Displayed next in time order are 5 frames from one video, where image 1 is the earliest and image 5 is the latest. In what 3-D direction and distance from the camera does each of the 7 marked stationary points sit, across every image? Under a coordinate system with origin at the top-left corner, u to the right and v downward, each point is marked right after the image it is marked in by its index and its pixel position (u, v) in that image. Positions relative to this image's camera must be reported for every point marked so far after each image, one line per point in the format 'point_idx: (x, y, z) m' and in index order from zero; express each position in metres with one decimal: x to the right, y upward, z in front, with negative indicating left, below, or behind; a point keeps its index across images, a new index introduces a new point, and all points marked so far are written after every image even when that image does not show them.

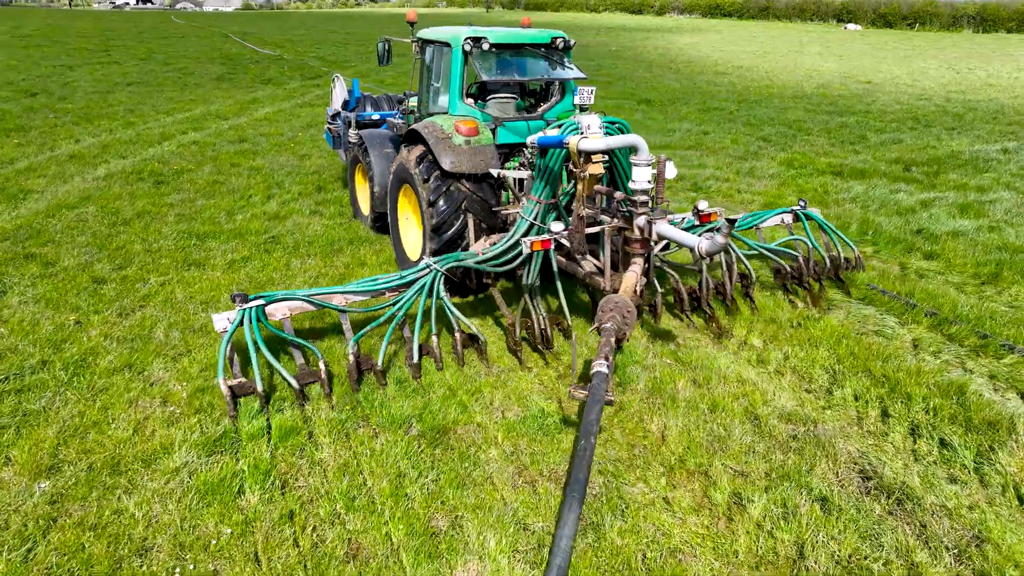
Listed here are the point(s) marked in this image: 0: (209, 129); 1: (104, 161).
0: (-4.0, +2.1, +9.1) m
1: (-4.2, +1.3, +7.2) m
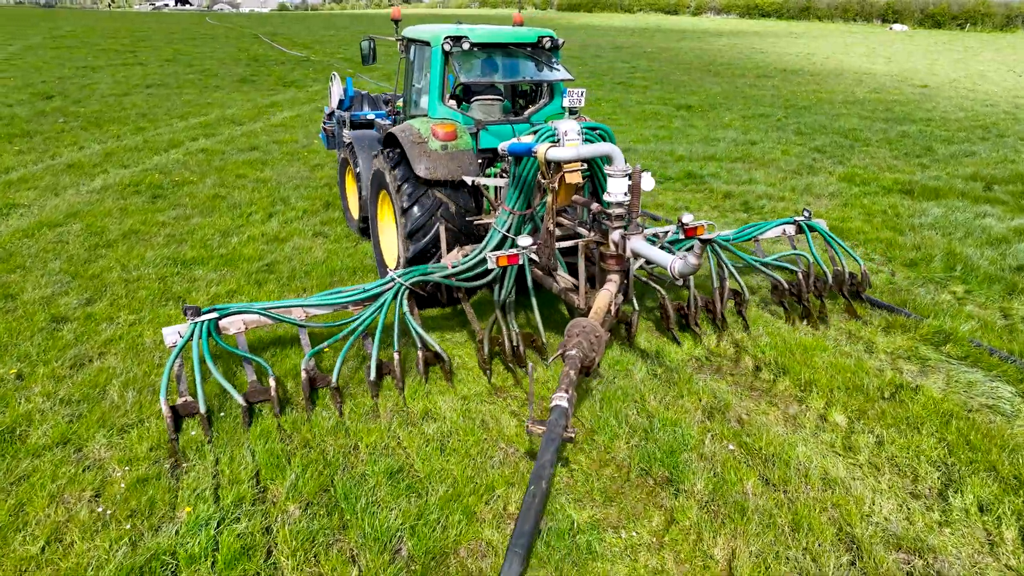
0: (-3.6, +1.9, +8.6) m
1: (-4.0, +1.1, +6.8) m
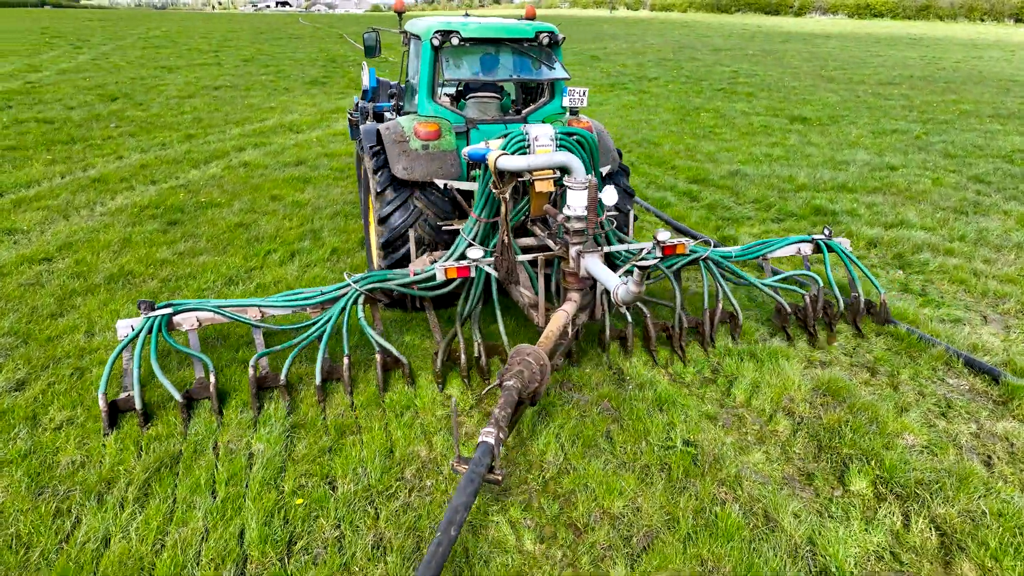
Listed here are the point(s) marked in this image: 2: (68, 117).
0: (-2.7, +1.6, +7.8) m
1: (-3.3, +0.9, +6.0) m
2: (-5.7, +2.2, +9.0) m
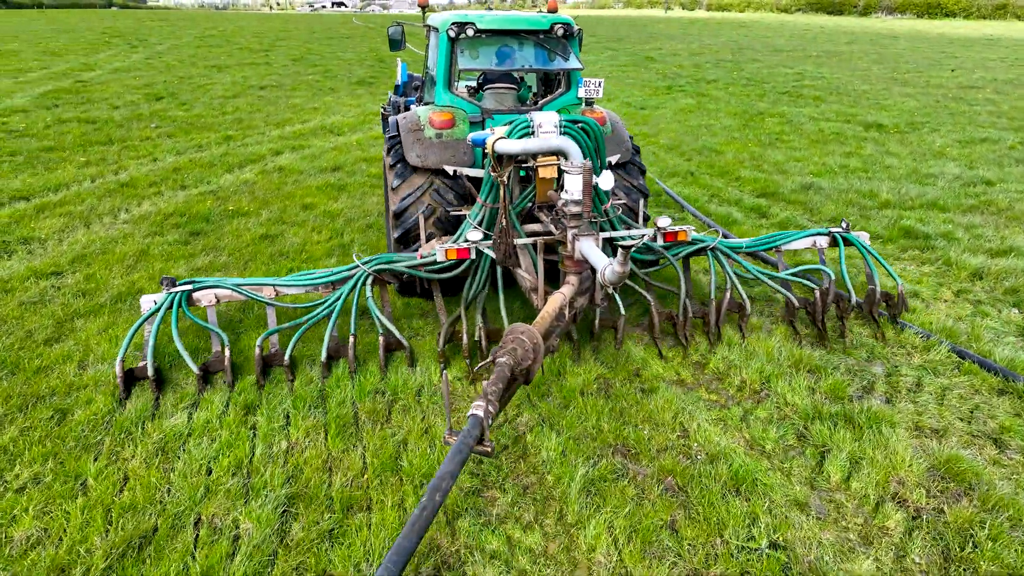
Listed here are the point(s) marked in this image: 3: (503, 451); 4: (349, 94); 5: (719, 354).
0: (-2.2, +1.5, +7.5) m
1: (-2.9, +0.8, +5.7) m
2: (-5.1, +2.2, +8.9) m
3: (0.0, -0.6, +2.5) m
4: (-2.8, +3.3, +11.8) m
5: (+1.0, -0.3, +3.2) m
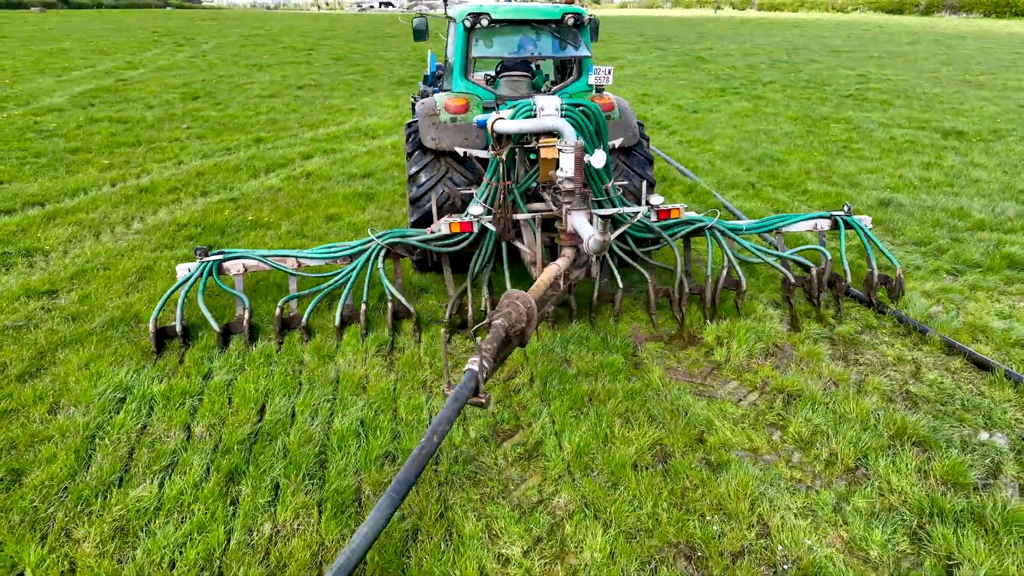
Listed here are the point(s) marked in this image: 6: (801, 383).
0: (-1.7, +1.4, +7.1) m
1: (-2.6, +0.7, +5.4) m
2: (-4.6, +2.1, +8.7) m
3: (+0.1, -0.7, +2.0) m
4: (-2.0, +3.2, +11.4) m
5: (+1.1, -0.5, +2.7) m
6: (+1.2, -0.4, +2.9) m
